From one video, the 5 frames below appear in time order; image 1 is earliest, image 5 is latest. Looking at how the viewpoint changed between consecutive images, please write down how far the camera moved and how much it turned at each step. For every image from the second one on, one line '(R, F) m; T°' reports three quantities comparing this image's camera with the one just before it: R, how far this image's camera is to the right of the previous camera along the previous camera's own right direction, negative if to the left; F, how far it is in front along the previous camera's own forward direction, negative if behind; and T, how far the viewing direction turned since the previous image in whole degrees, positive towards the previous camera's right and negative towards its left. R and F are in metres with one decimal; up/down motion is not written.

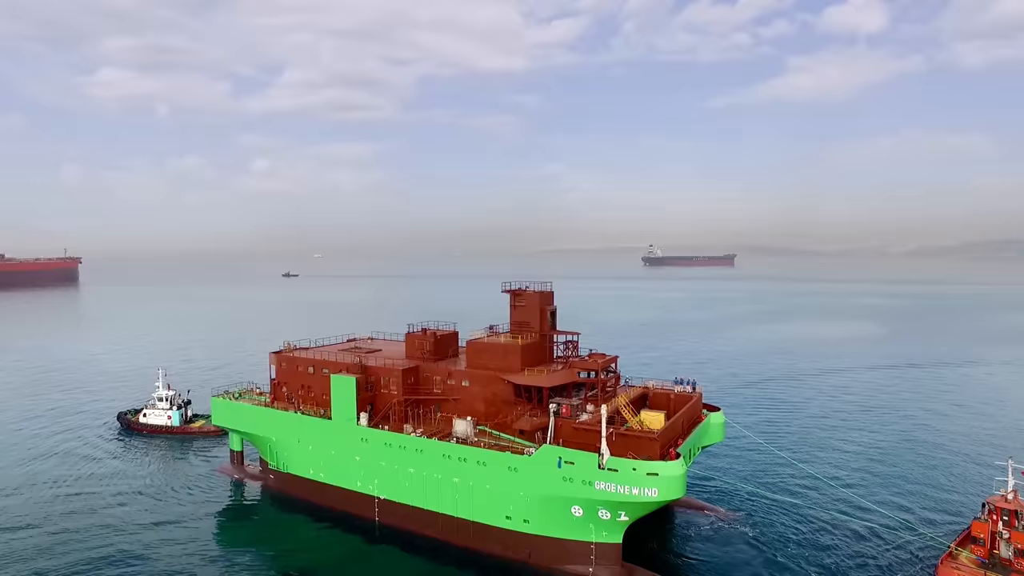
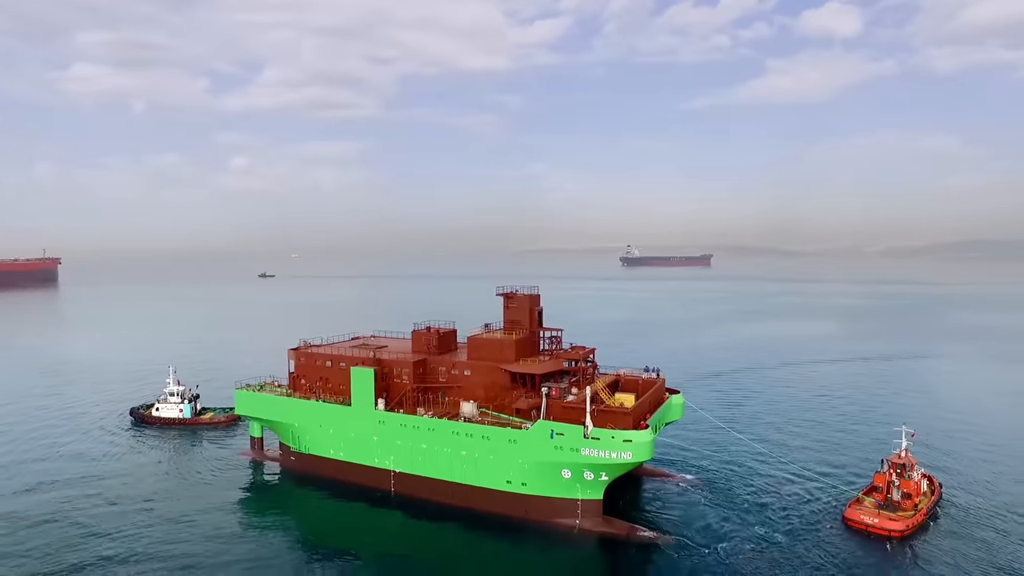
(-0.2, -1.4) m; +2°
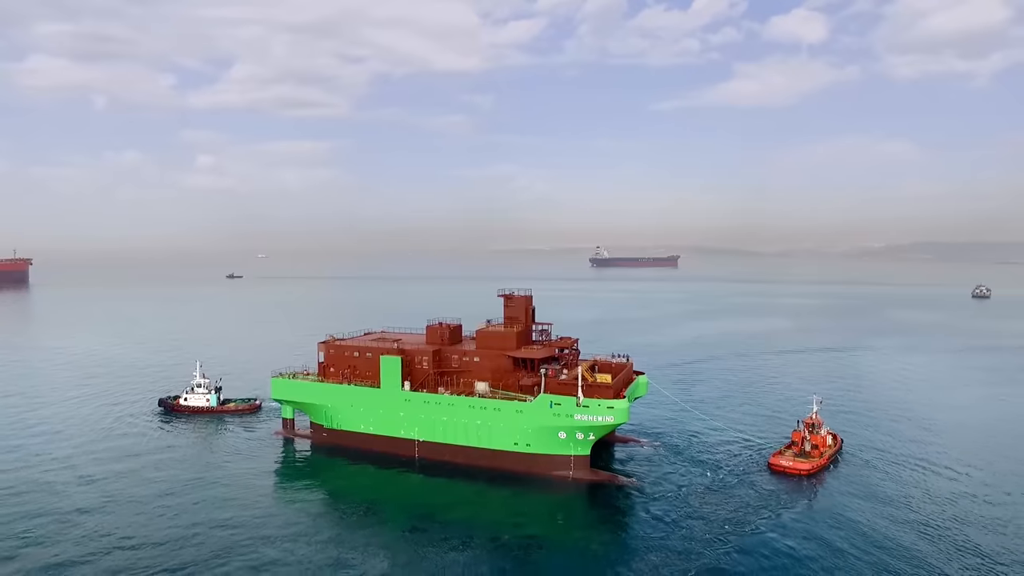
(-0.6, -2.2) m; +3°
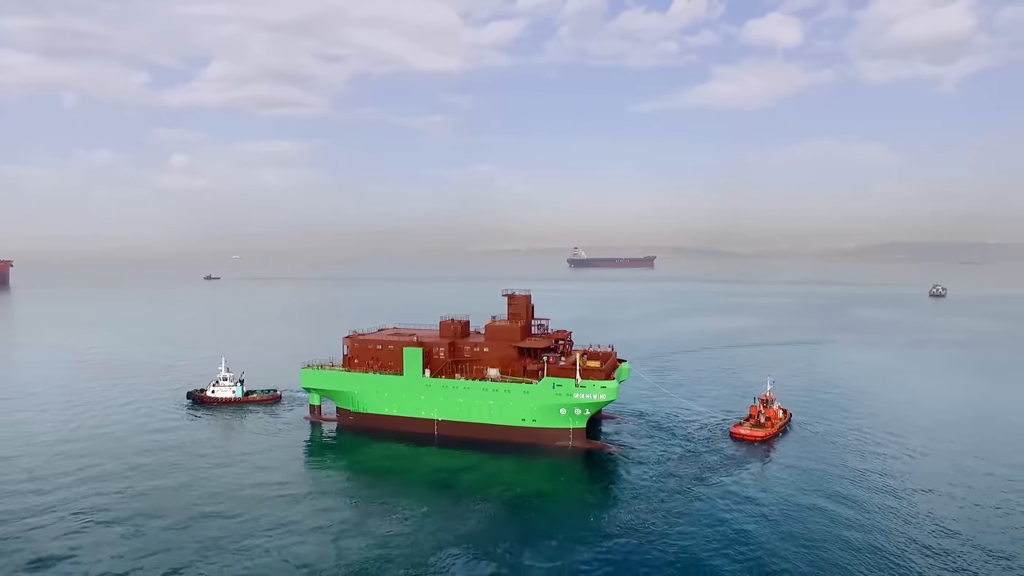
(-0.6, -2.0) m; +2°
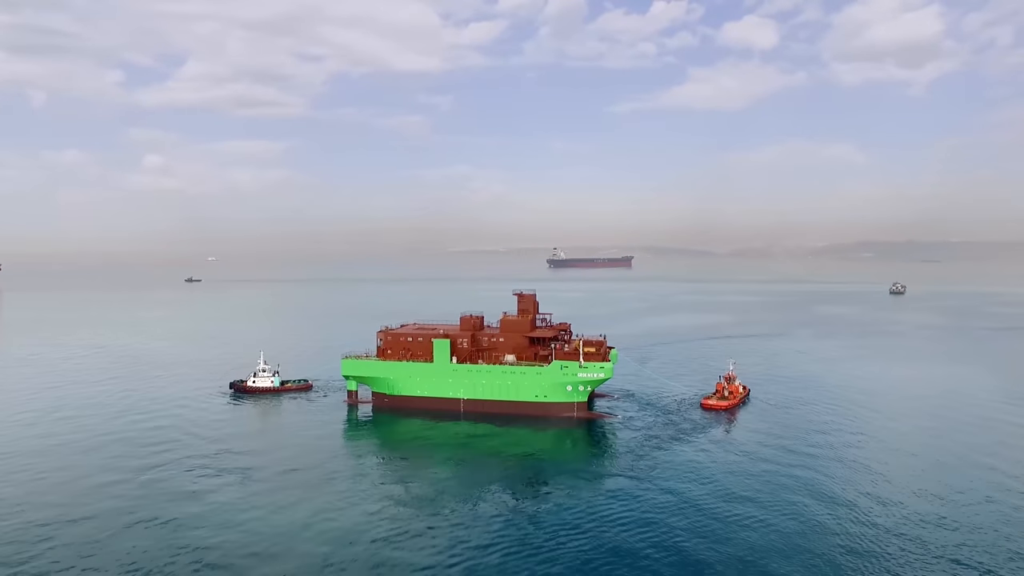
(-0.8, -2.9) m; +2°
